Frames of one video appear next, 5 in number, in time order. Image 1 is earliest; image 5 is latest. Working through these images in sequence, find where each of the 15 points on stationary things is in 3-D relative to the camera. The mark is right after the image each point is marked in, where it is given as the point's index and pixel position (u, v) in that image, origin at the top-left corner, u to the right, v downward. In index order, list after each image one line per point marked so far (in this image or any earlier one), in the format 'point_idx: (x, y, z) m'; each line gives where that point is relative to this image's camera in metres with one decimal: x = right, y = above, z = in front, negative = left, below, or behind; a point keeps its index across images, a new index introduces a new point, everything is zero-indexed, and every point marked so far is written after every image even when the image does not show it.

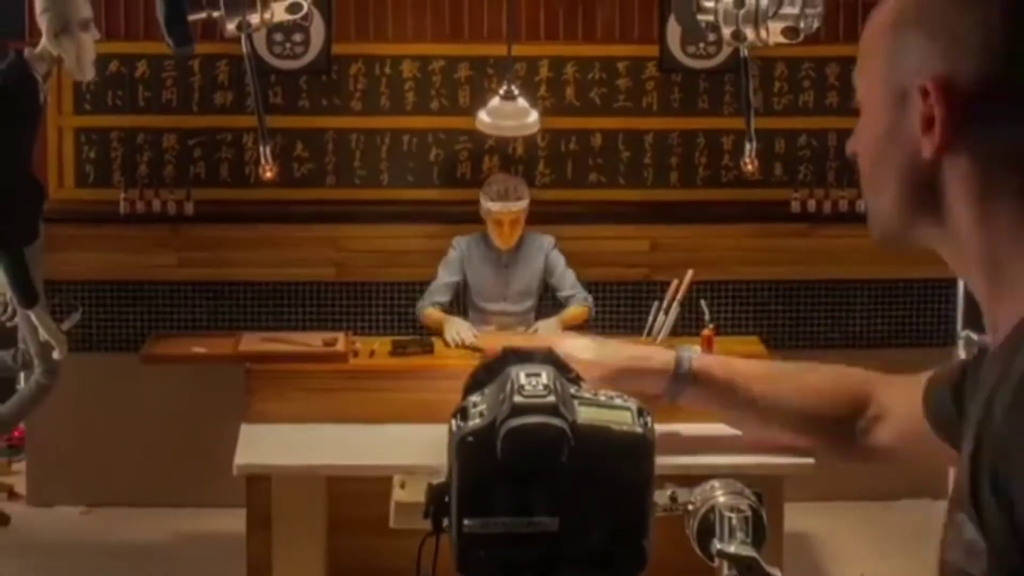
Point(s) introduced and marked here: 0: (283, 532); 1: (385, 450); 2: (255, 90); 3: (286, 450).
0: (-0.4, -0.4, +2.6) m
1: (-0.2, -0.3, +2.5) m
2: (-0.5, +0.4, +2.8) m
3: (-0.4, -0.3, +2.5) m
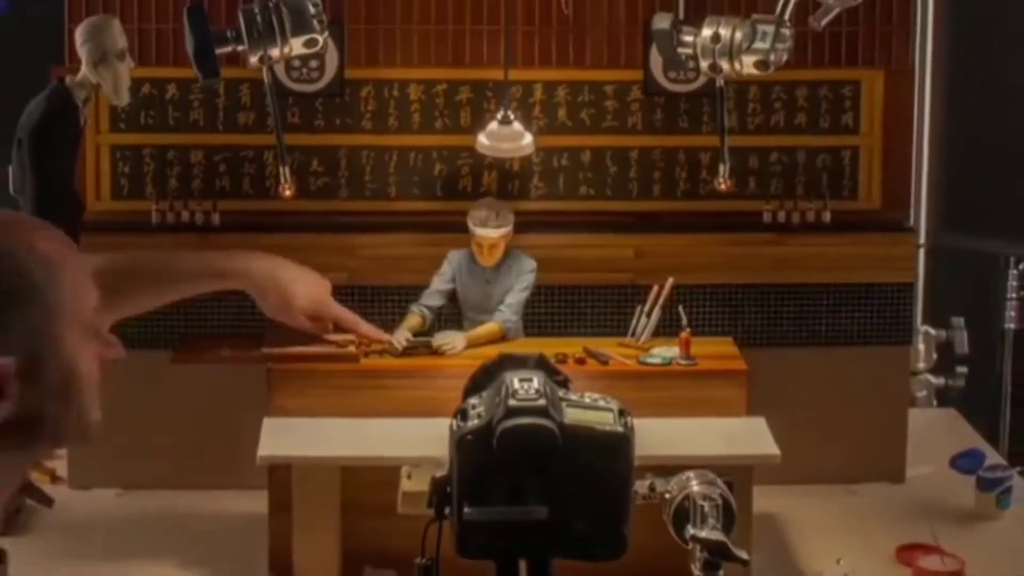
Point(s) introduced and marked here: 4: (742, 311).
0: (-0.4, -0.5, +2.9) m
1: (-0.2, -0.3, +2.8) m
2: (-0.5, +0.4, +3.0) m
3: (-0.4, -0.3, +2.8) m
4: (+0.6, -0.1, +4.1) m
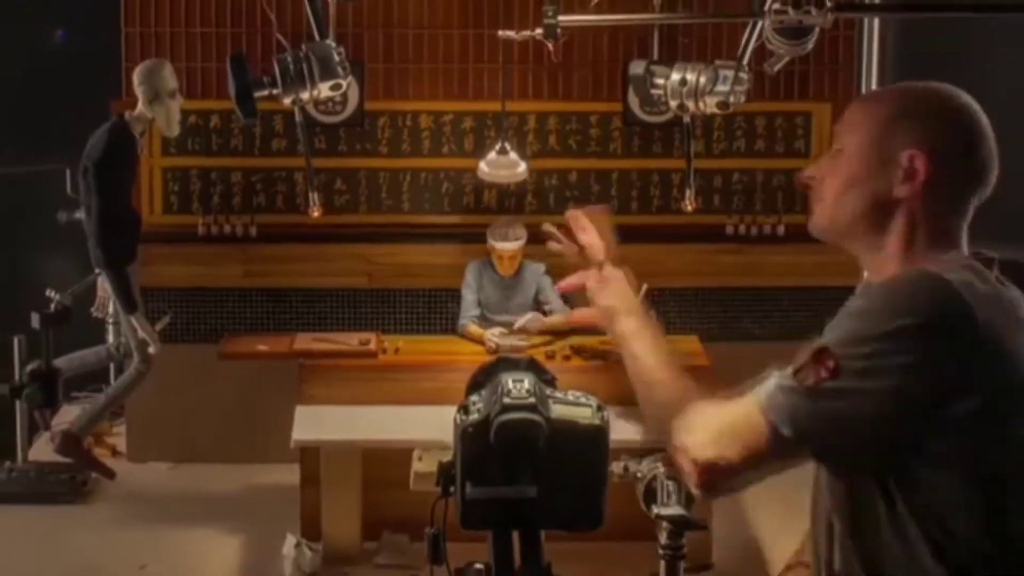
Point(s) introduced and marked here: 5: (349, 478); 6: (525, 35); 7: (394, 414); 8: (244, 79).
0: (-0.4, -0.5, +3.4) m
1: (-0.2, -0.3, +3.3) m
2: (-0.5, +0.4, +3.5) m
3: (-0.4, -0.3, +3.3) m
4: (+0.6, 0.0, +4.6) m
5: (-0.4, -0.4, +3.1) m
6: (0.0, +0.6, +3.4) m
7: (-0.3, -0.3, +3.4) m
8: (-0.6, +0.5, +3.3) m
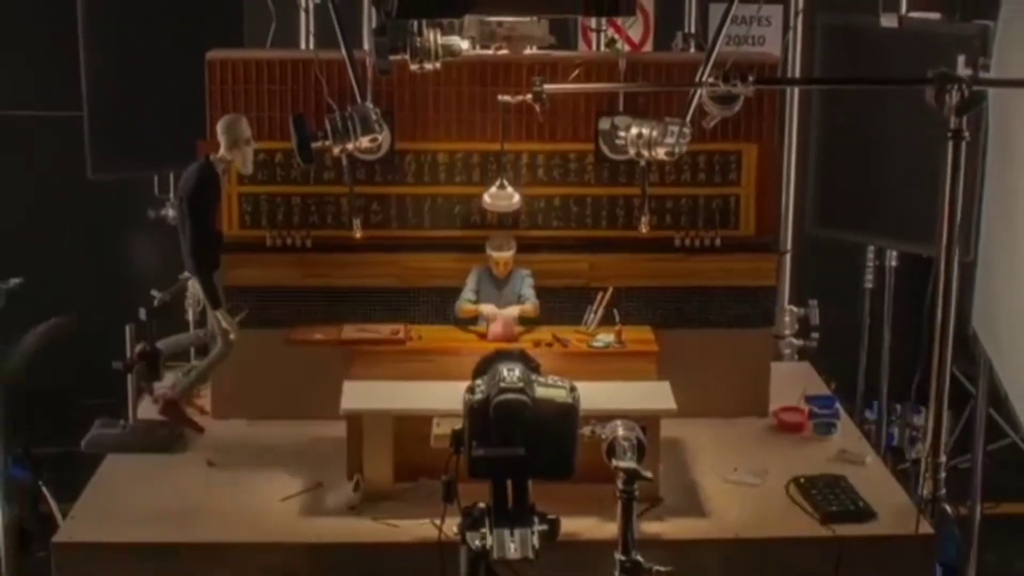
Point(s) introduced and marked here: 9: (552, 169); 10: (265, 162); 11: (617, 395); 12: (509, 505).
0: (-0.4, -0.5, +4.4) m
1: (-0.3, -0.3, +4.4) m
2: (-0.5, +0.4, +4.5) m
3: (-0.4, -0.3, +4.4) m
4: (+0.6, 0.0, +5.6) m
5: (-0.4, -0.4, +4.2) m
6: (0.0, +0.6, +4.4) m
7: (-0.3, -0.3, +4.5) m
8: (-0.6, +0.5, +4.3) m
9: (+0.1, +0.4, +4.6) m
10: (-0.8, +0.4, +4.5) m
11: (+0.3, -0.3, +4.2) m
12: (0.0, -0.5, +3.3) m
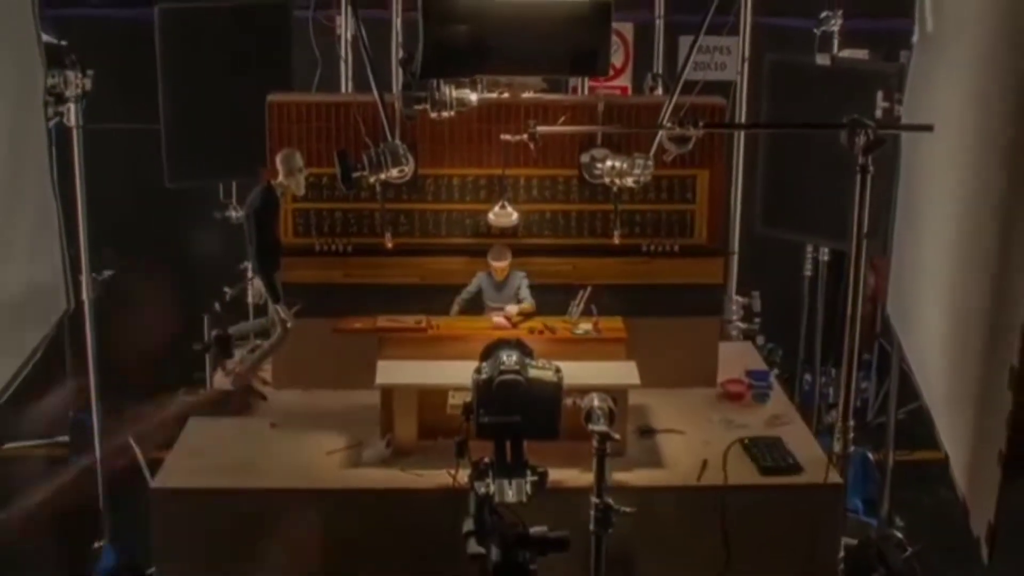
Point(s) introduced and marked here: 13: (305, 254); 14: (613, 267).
0: (-0.4, -0.5, +5.6) m
1: (-0.3, -0.3, +5.5) m
2: (-0.5, +0.4, +5.6) m
3: (-0.4, -0.3, +5.5) m
4: (+0.6, +0.1, +6.7) m
5: (-0.4, -0.4, +5.4) m
6: (0.0, +0.6, +5.5) m
7: (-0.3, -0.3, +5.7) m
8: (-0.6, +0.5, +5.4) m
9: (+0.1, +0.4, +5.7) m
10: (-0.8, +0.4, +5.7) m
11: (+0.3, -0.3, +5.4) m
12: (0.0, -0.5, +4.5) m
13: (-0.8, +0.1, +5.7) m
14: (+0.4, +0.1, +5.7) m
